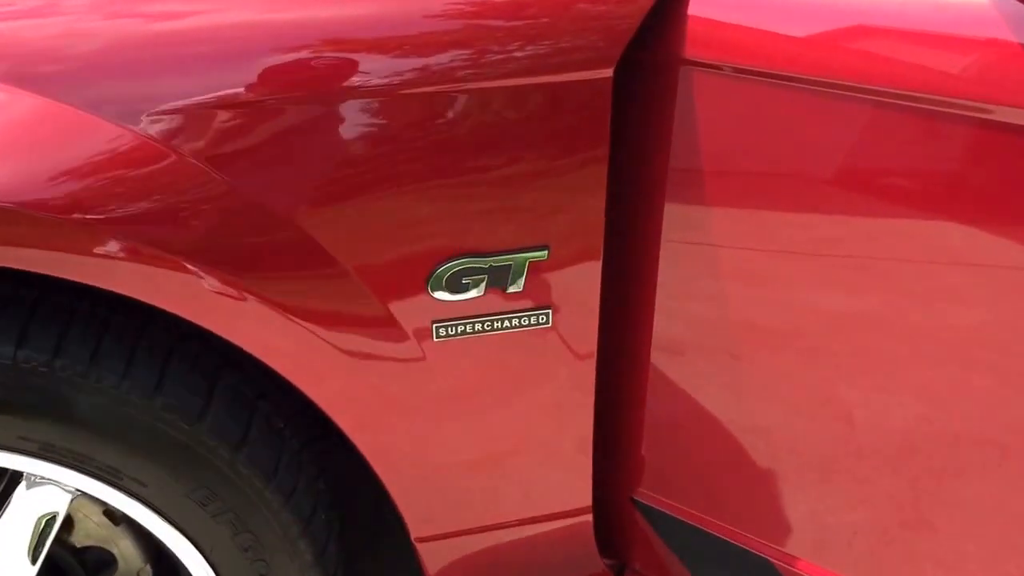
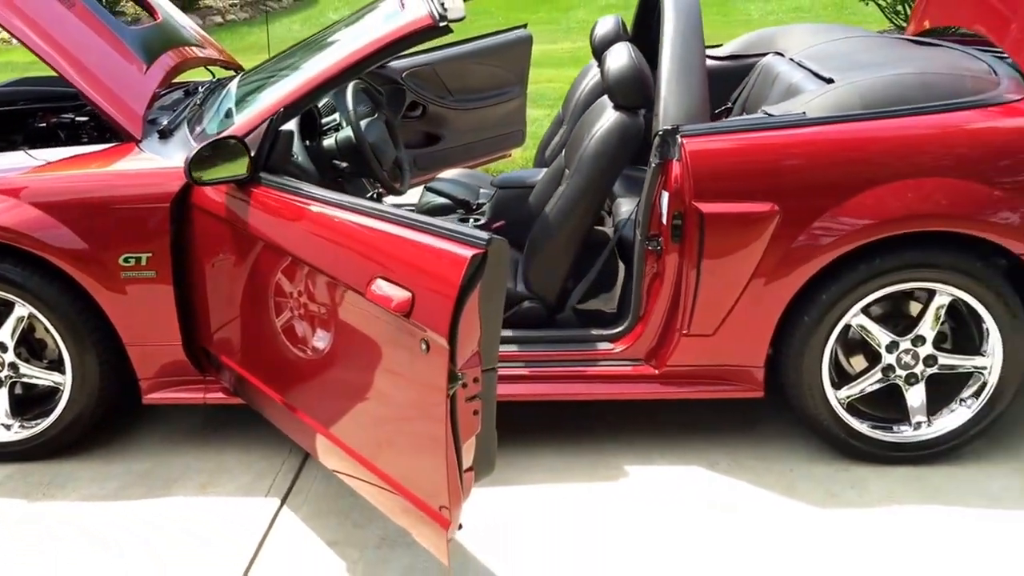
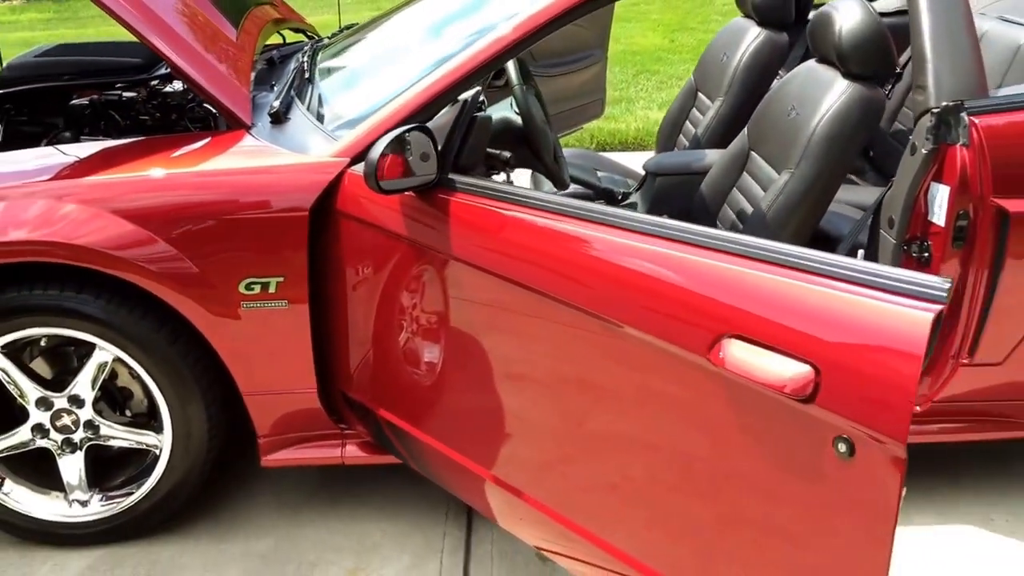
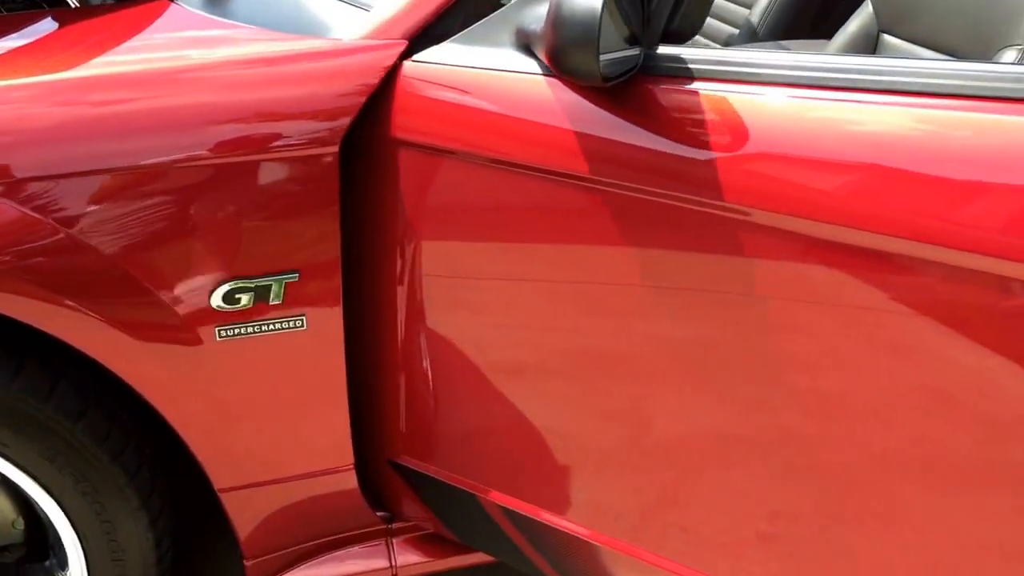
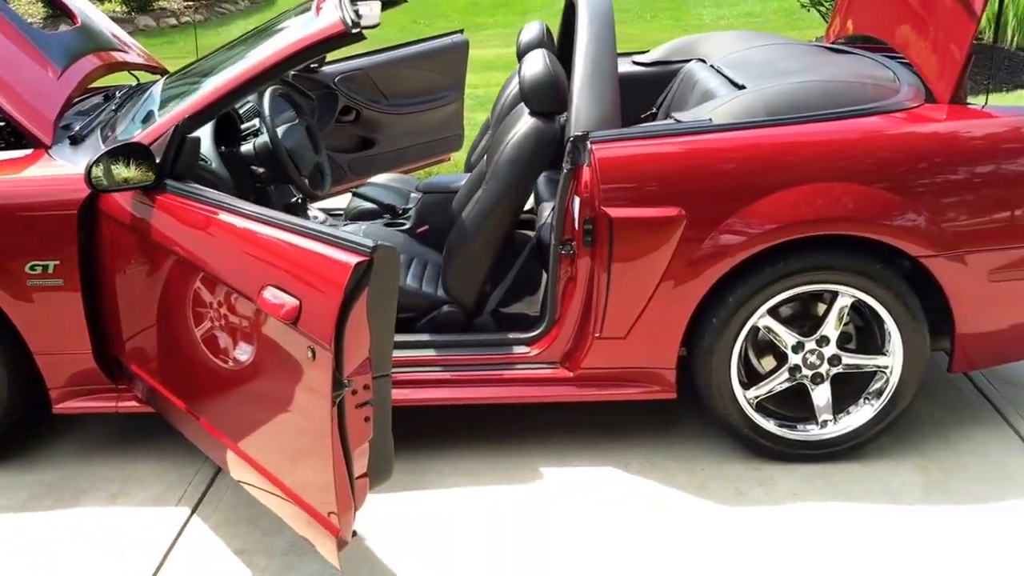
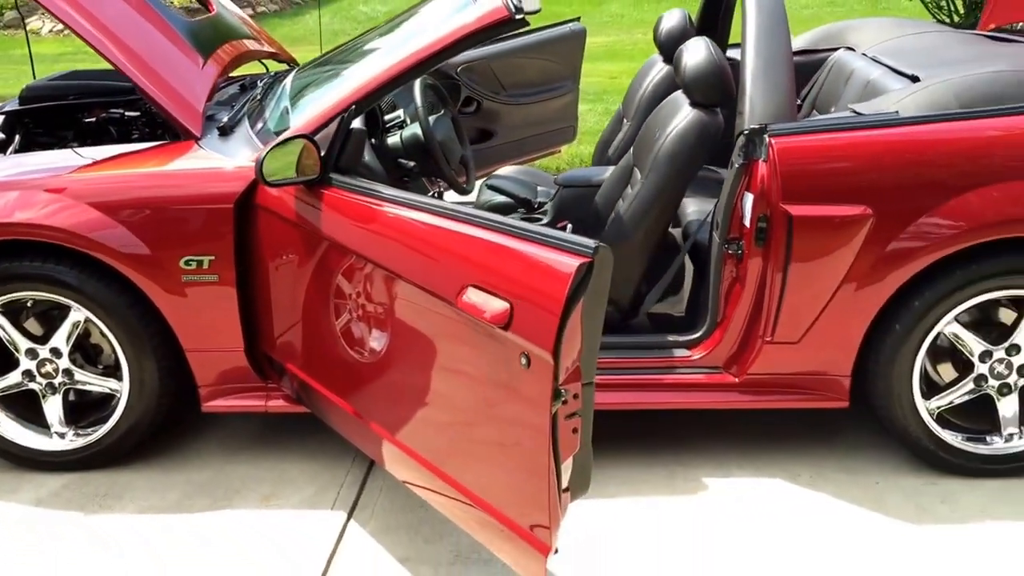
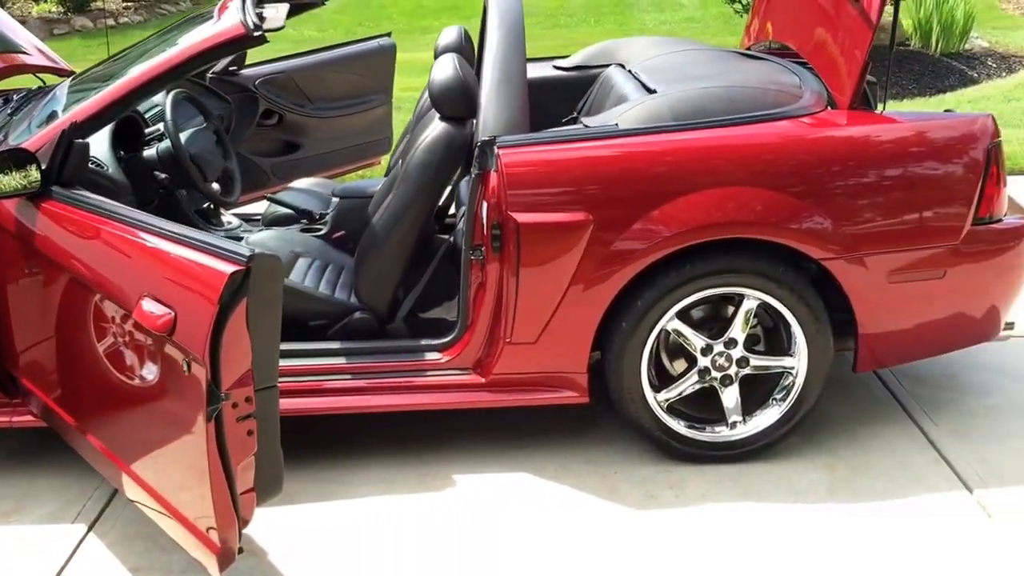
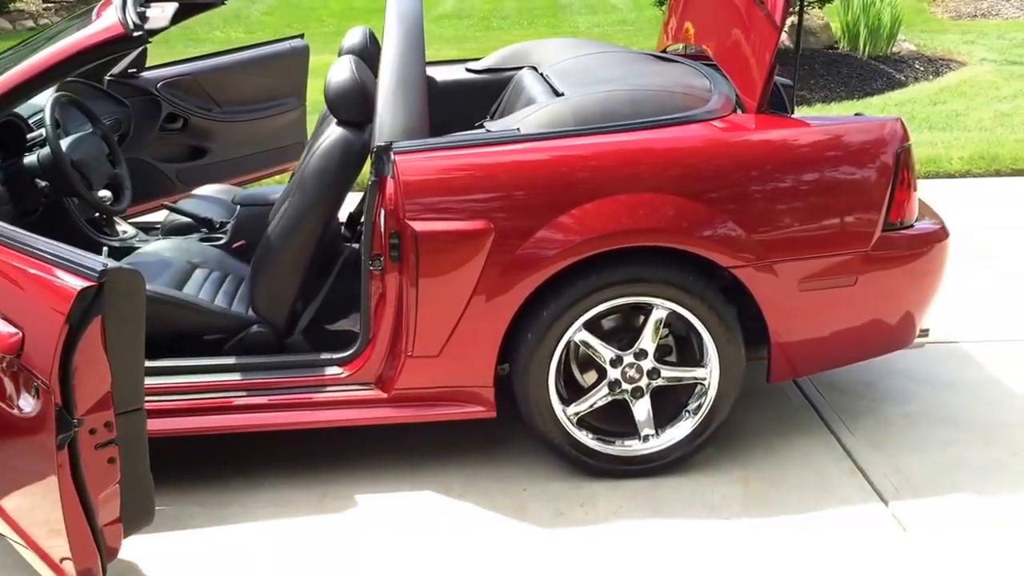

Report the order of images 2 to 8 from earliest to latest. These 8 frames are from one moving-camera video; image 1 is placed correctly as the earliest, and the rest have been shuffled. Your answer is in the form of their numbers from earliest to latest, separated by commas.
4, 3, 6, 2, 5, 7, 8
